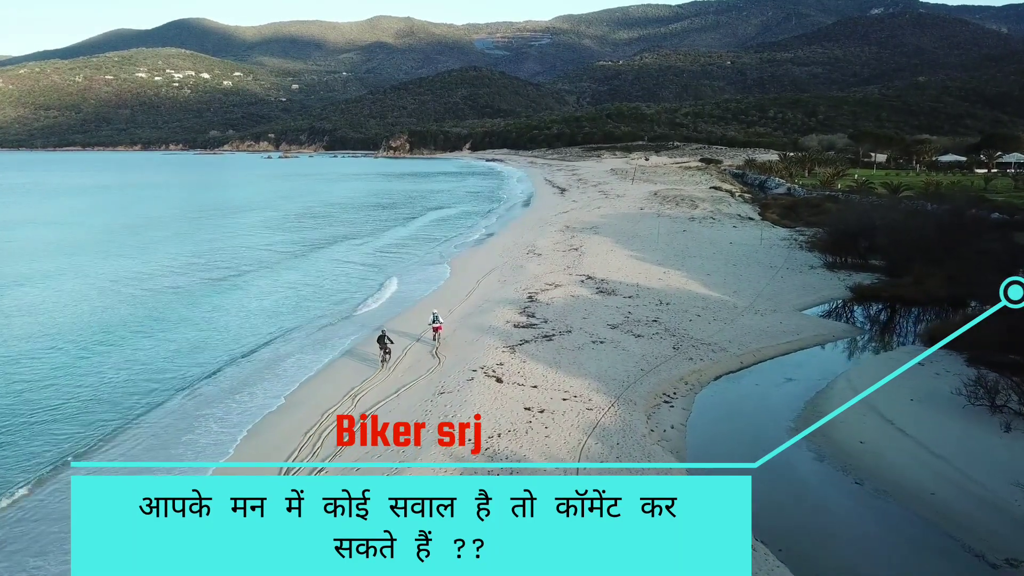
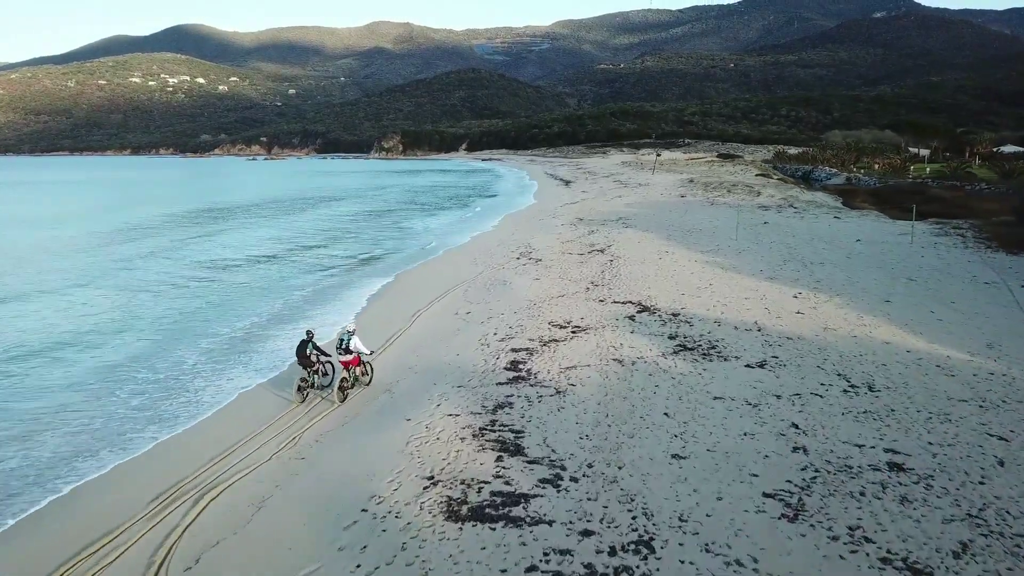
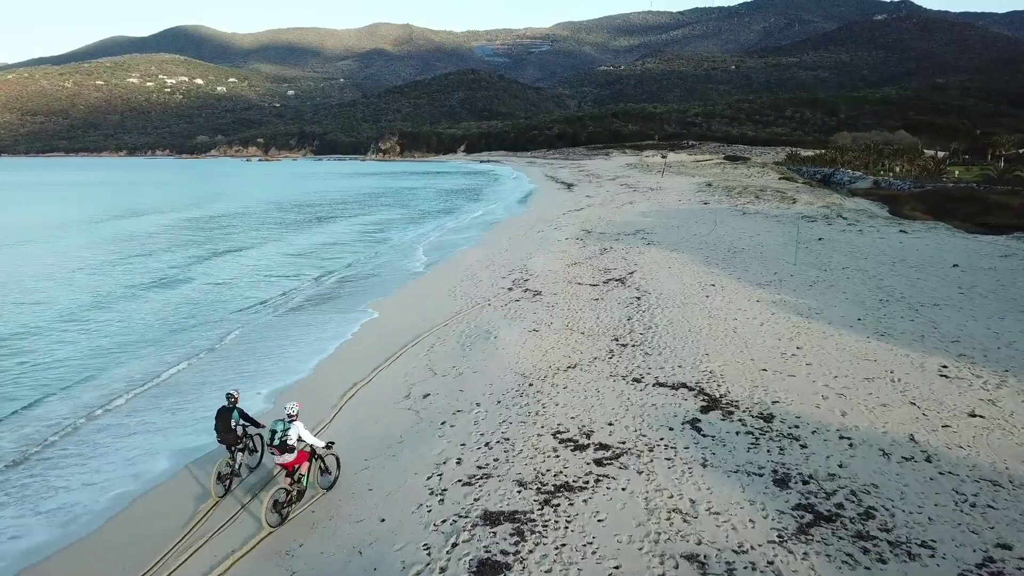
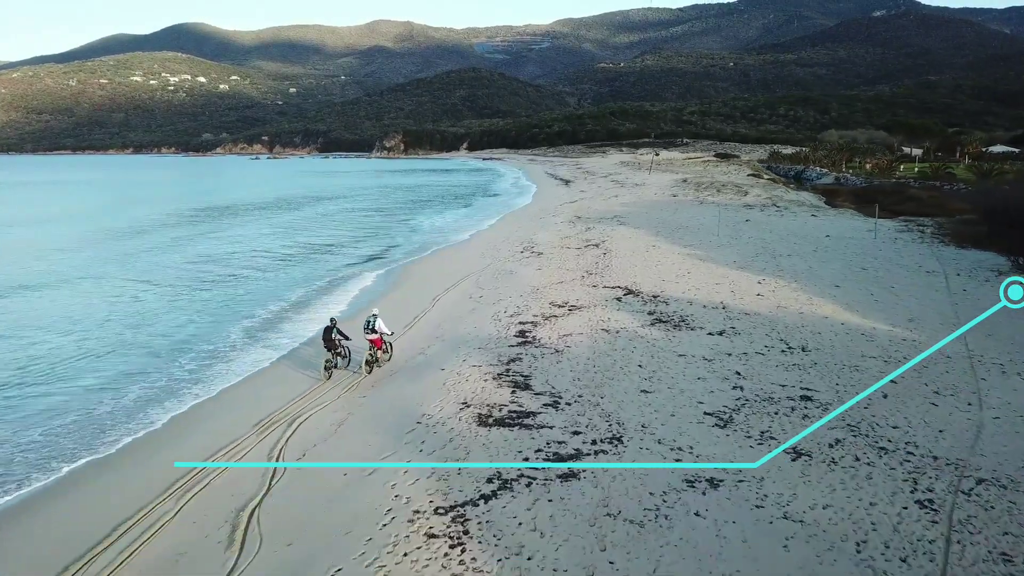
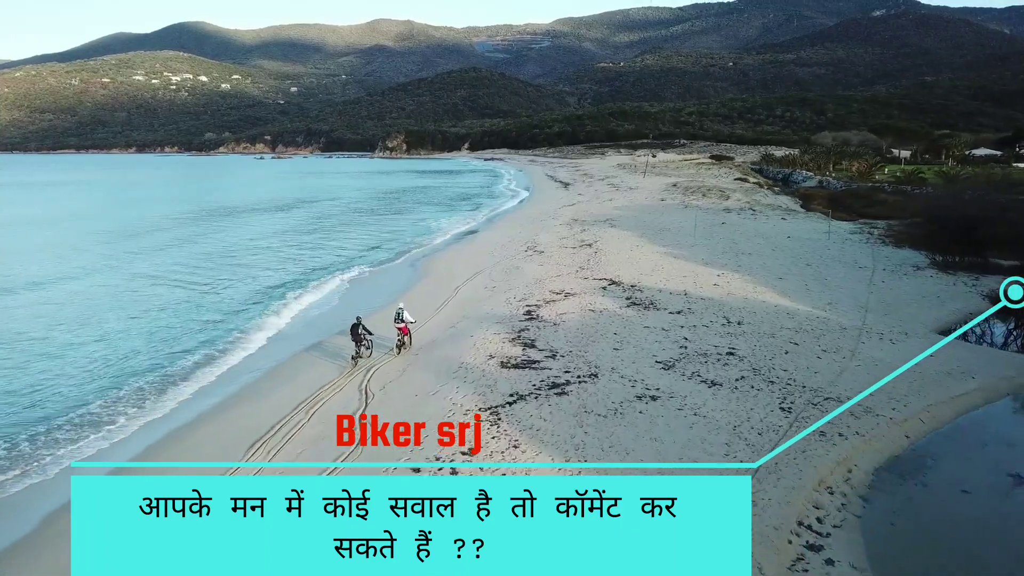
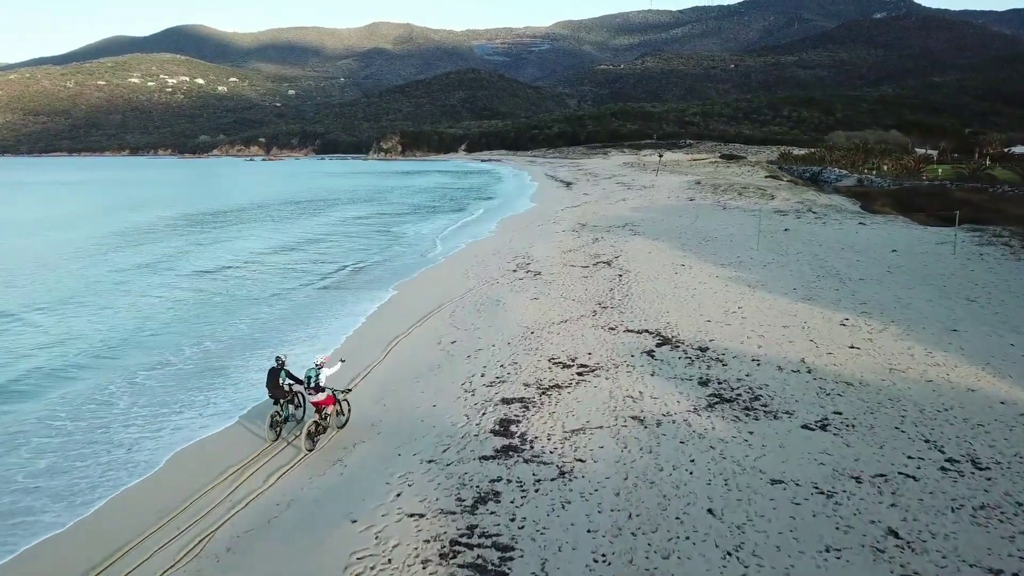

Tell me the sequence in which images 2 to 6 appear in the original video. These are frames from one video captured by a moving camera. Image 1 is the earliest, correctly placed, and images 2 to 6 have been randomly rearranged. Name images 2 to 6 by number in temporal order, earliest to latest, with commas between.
5, 4, 2, 6, 3
